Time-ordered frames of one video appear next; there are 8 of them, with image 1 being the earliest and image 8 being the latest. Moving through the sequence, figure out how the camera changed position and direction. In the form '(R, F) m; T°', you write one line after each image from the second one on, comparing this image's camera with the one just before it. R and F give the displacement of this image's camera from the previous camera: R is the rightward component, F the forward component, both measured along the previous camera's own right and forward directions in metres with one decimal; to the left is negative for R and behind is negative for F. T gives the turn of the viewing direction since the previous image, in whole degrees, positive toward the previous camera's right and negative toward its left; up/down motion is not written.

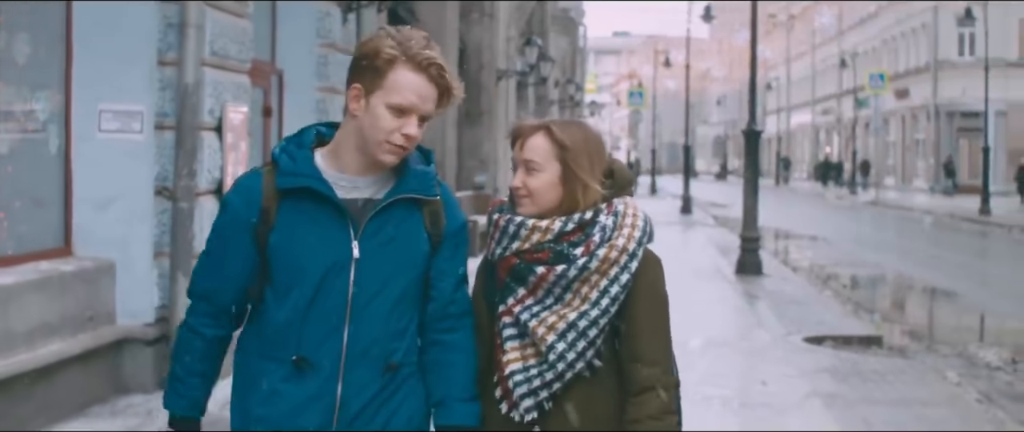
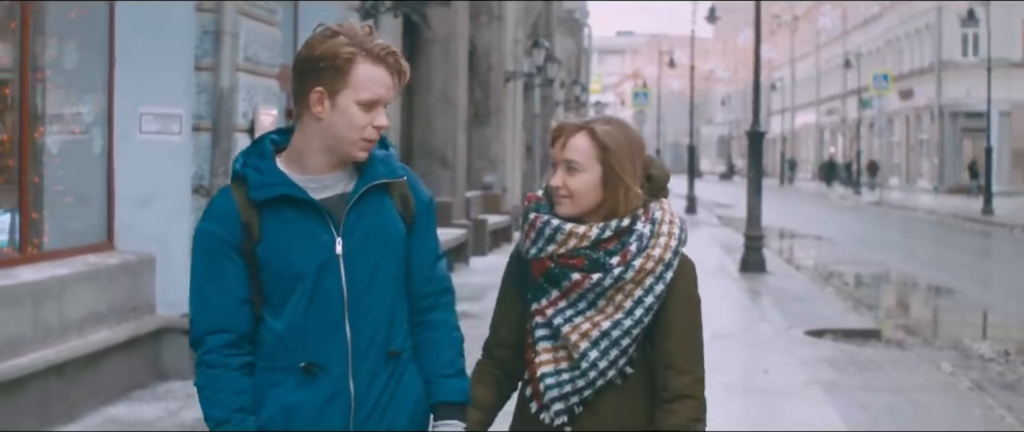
(-0.1, -0.5) m; 0°
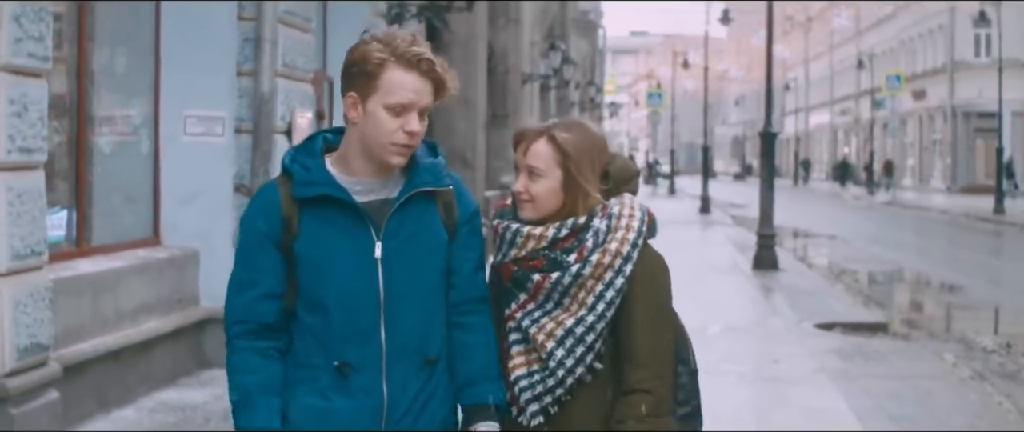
(-0.1, -0.5) m; -1°
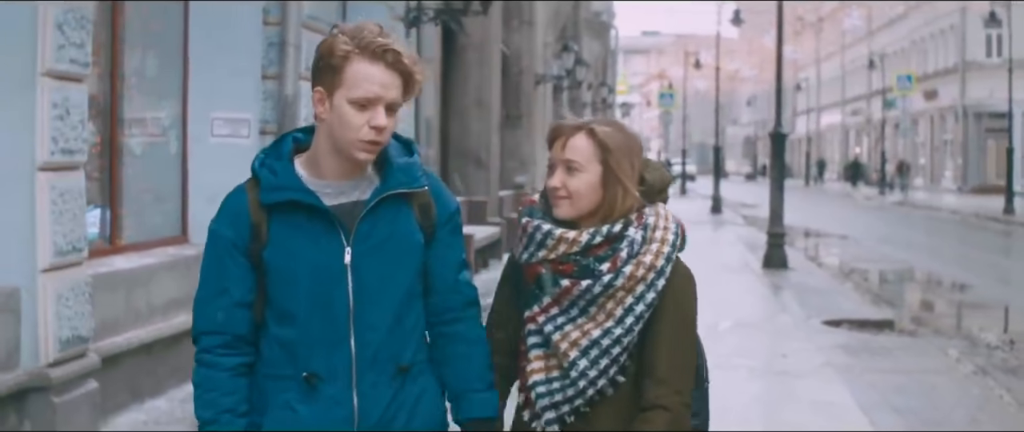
(0.0, -0.3) m; 0°
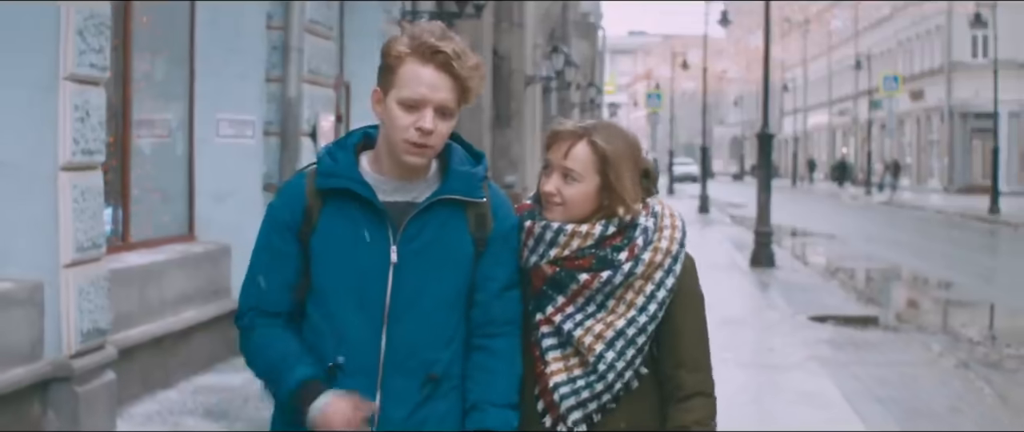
(-0.1, -0.3) m; +1°
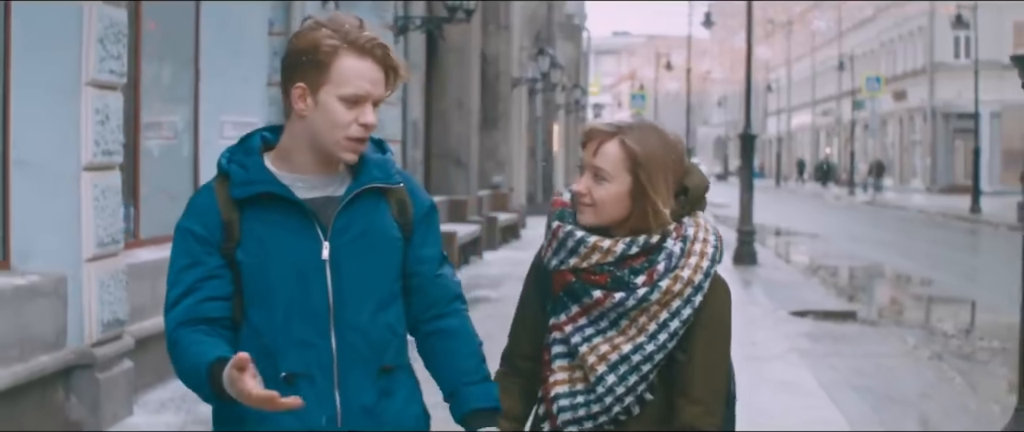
(-0.1, -0.5) m; +1°
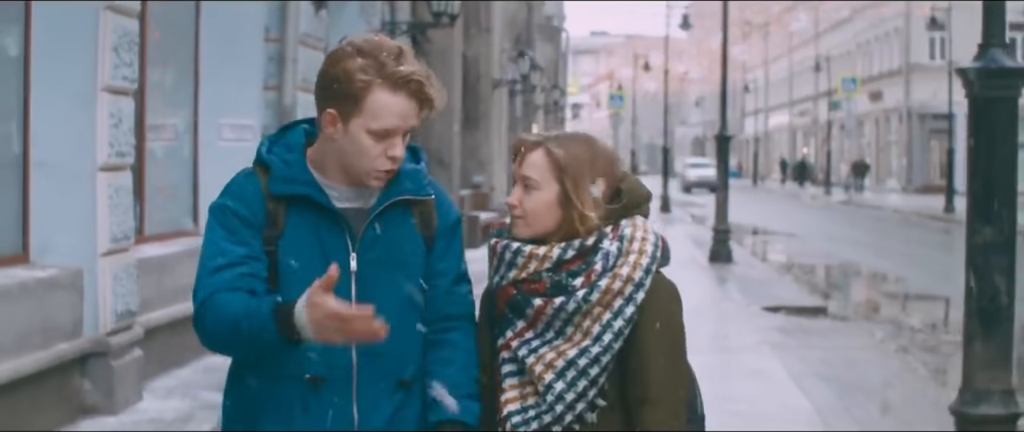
(-0.1, -0.5) m; +1°
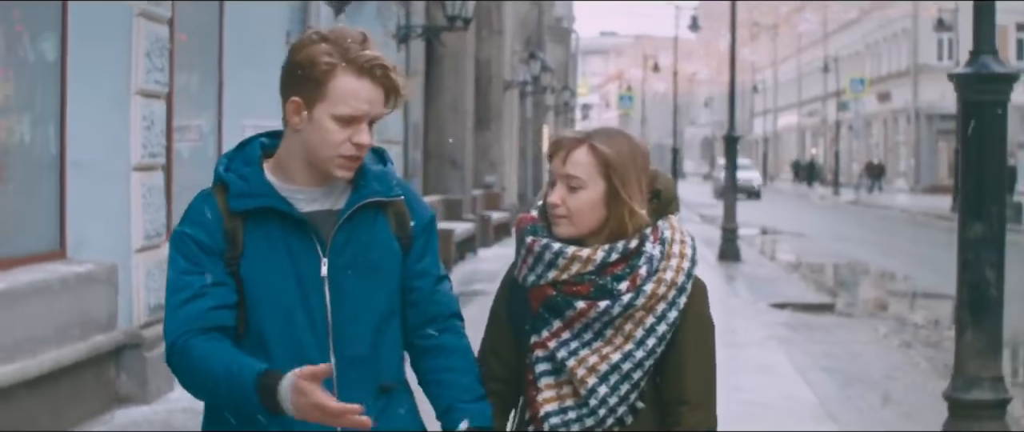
(0.0, -0.3) m; 0°
